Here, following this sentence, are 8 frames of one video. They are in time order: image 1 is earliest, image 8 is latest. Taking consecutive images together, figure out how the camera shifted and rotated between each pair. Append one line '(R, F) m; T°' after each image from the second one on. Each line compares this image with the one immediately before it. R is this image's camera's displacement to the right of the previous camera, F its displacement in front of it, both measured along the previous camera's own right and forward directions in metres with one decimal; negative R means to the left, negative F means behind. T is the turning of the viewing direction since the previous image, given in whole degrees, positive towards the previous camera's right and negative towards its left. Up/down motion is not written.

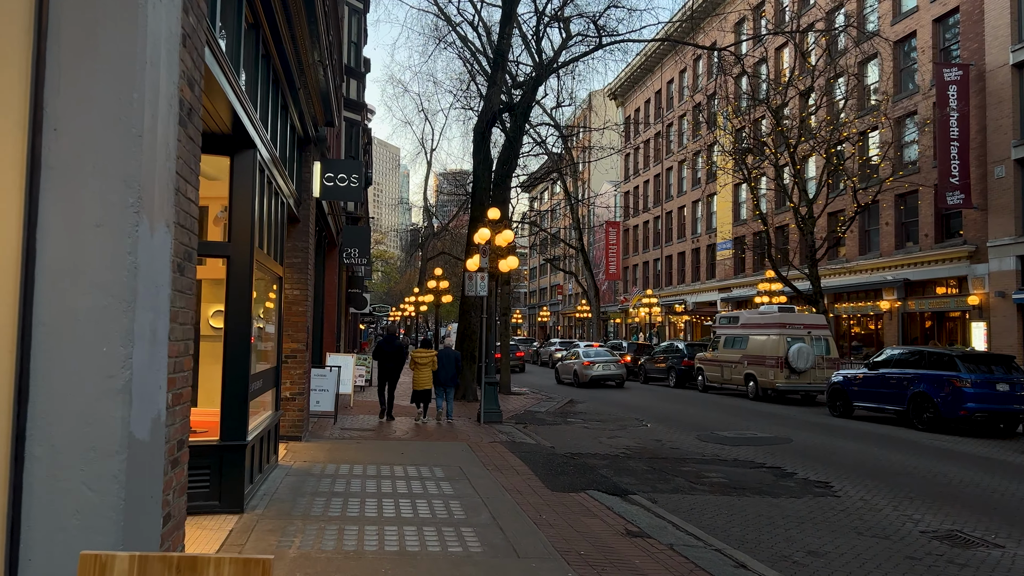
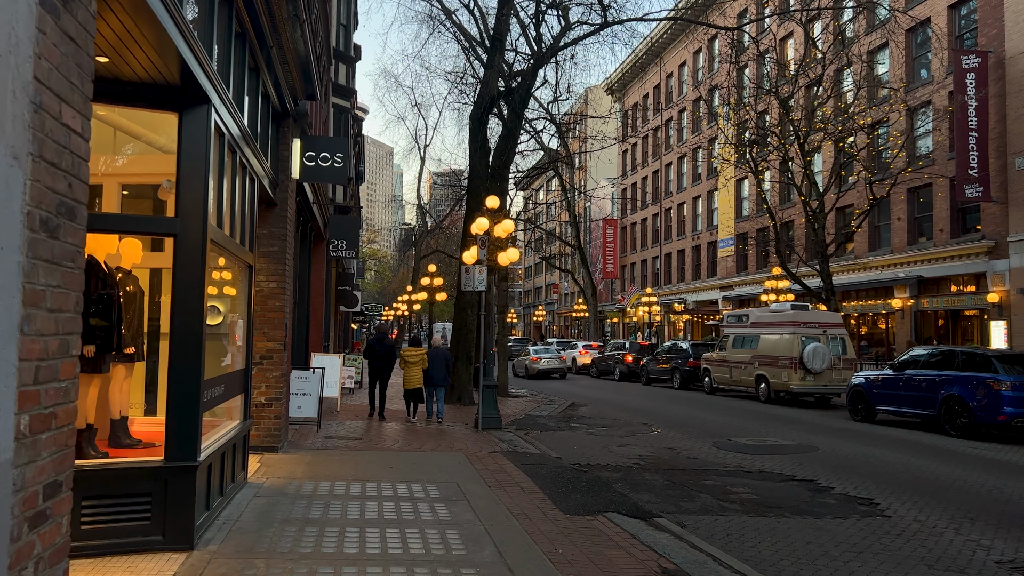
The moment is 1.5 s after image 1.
(-0.1, +1.2) m; 0°
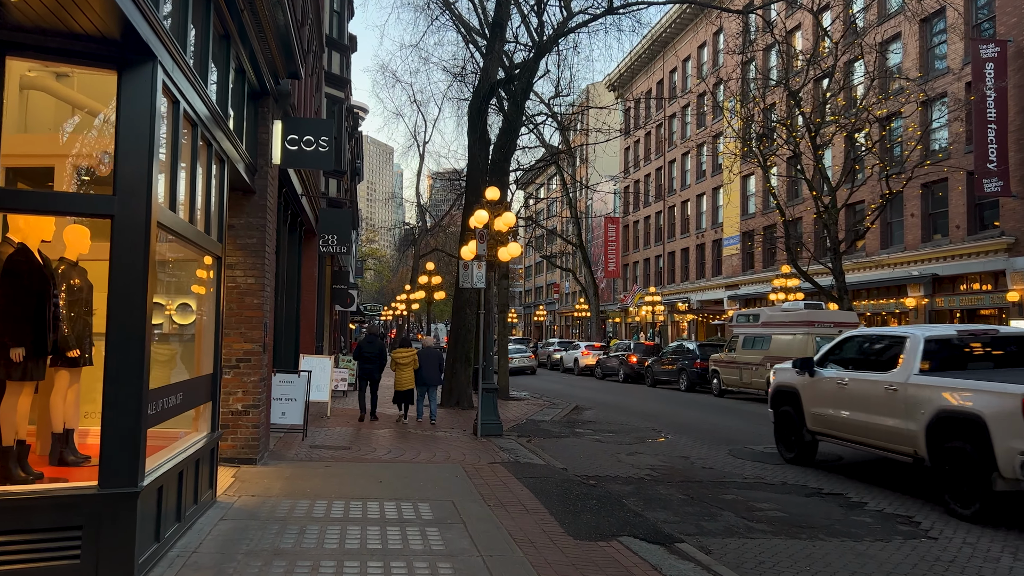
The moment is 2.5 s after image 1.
(0.0, +0.9) m; 0°
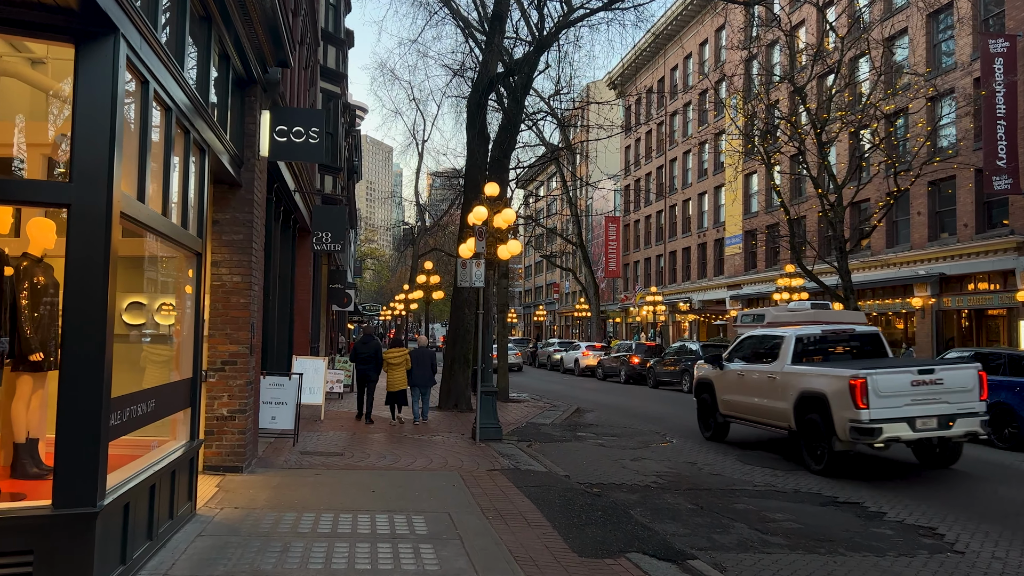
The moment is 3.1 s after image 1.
(0.0, +0.5) m; 0°
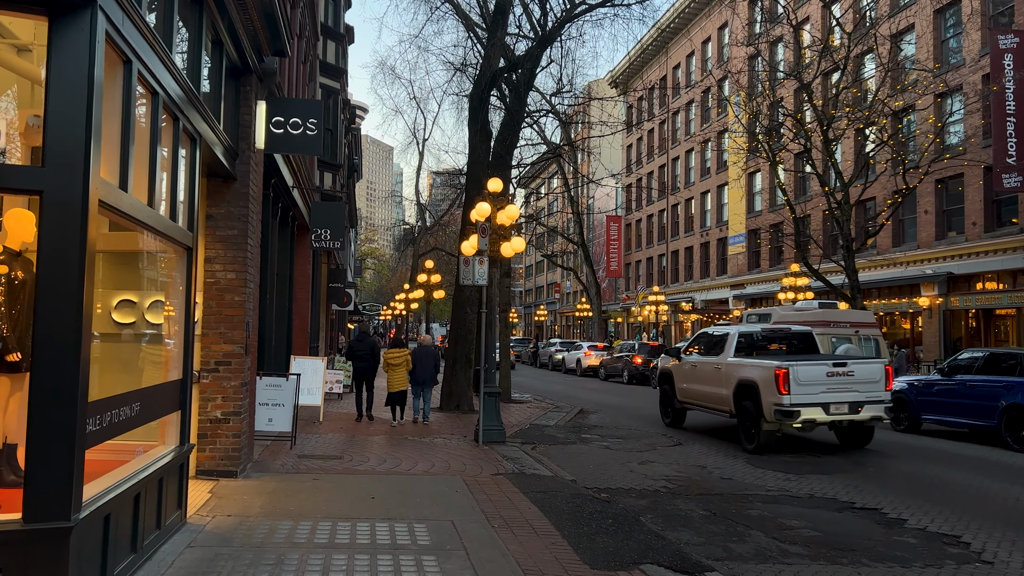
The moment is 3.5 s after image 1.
(-0.1, +0.3) m; 0°
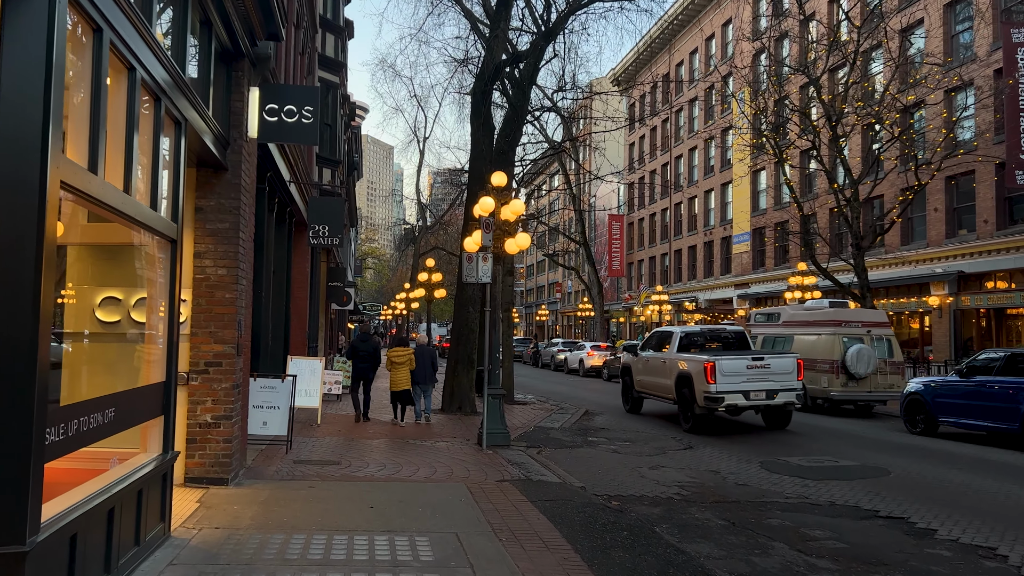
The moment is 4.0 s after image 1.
(-0.1, +0.5) m; 0°
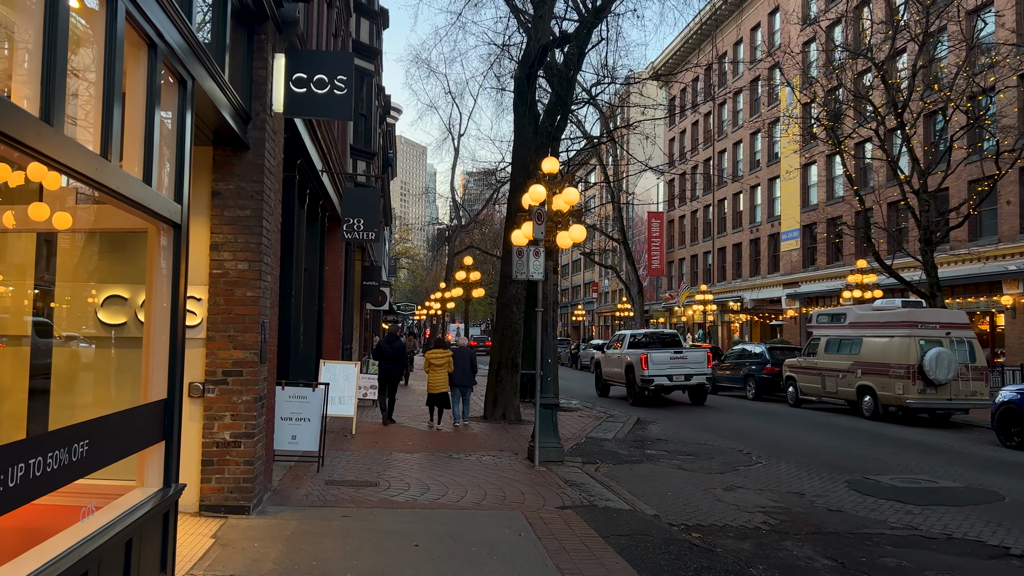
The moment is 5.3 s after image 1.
(-0.3, +1.2) m; -2°
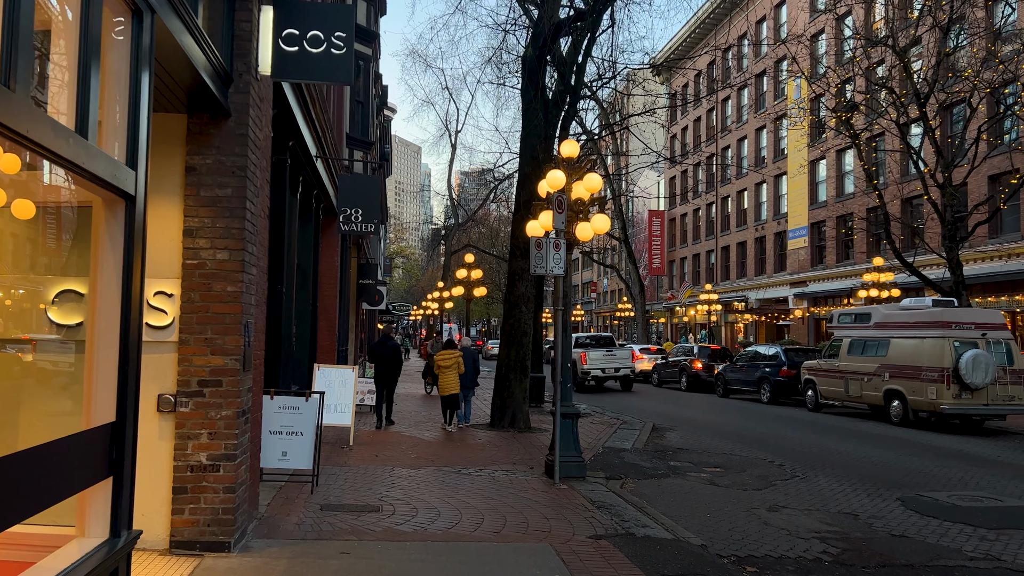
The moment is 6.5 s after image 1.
(-0.3, +1.1) m; 0°
